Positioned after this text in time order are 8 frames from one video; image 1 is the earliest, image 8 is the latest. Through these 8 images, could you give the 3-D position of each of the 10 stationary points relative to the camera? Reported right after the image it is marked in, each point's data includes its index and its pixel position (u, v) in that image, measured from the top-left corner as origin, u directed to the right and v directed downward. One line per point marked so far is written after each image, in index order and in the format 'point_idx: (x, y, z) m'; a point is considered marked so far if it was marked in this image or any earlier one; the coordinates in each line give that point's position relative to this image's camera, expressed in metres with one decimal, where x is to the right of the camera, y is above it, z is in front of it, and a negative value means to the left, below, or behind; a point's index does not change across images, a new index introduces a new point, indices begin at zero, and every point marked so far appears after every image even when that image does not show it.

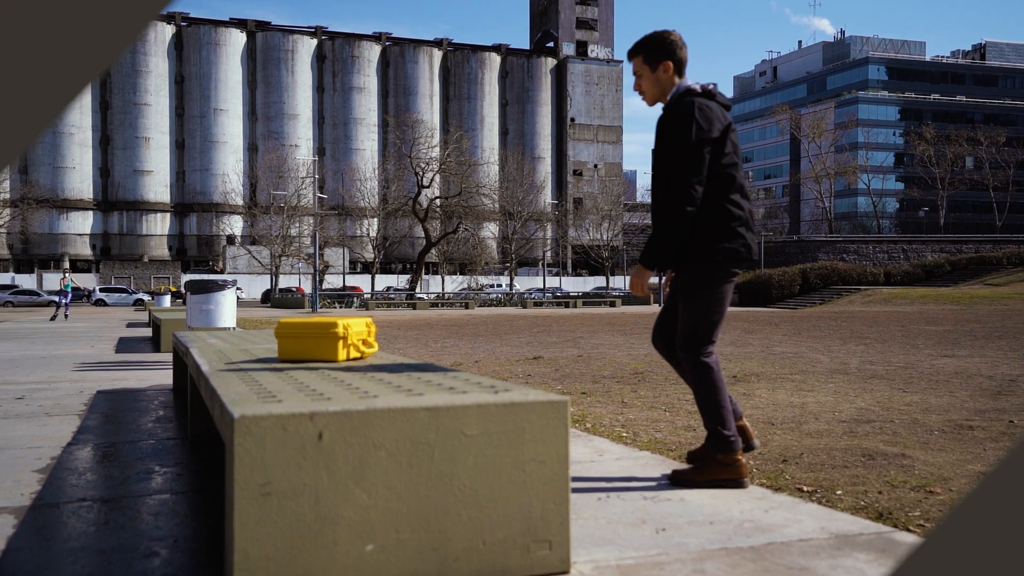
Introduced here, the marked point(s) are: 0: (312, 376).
0: (-0.8, -0.3, +3.4) m
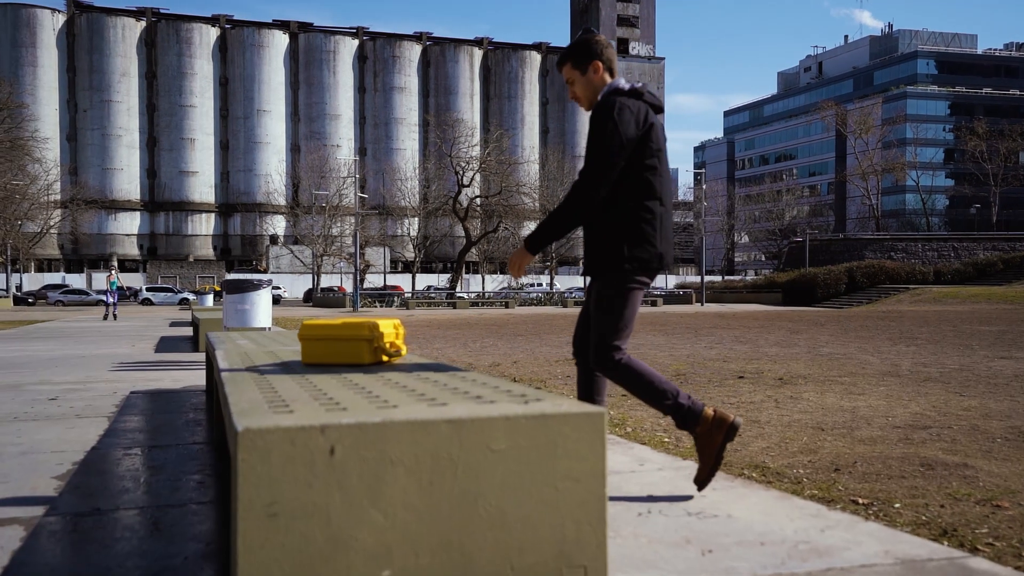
0: (-0.6, -0.3, +3.2) m
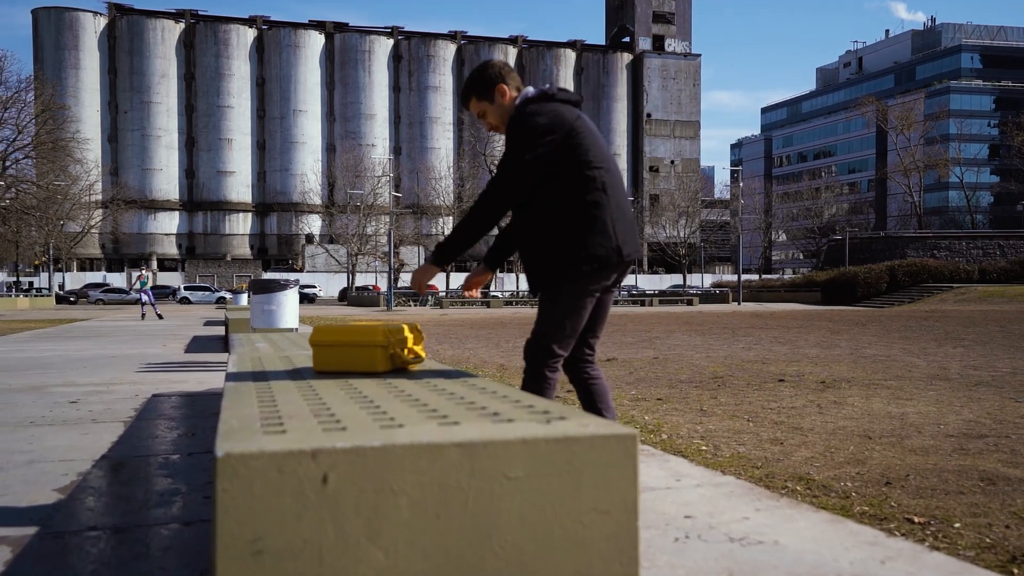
0: (-0.6, -0.3, +3.0) m
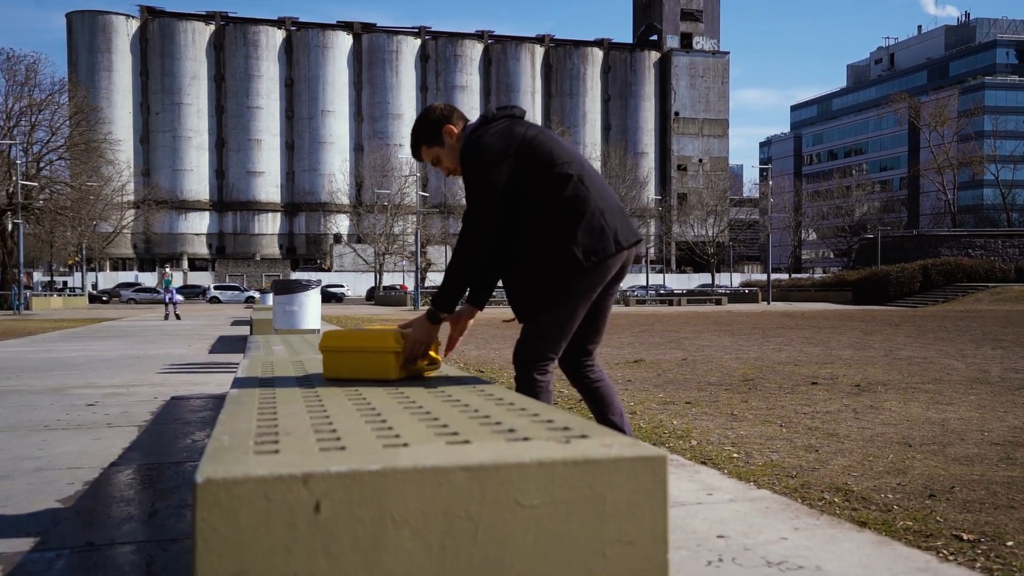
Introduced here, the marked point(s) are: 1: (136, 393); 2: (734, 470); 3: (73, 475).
0: (-0.5, -0.4, +2.8) m
1: (-3.2, -0.9, +7.5) m
2: (+1.4, -1.2, +5.7) m
3: (-2.0, -0.9, +4.1) m
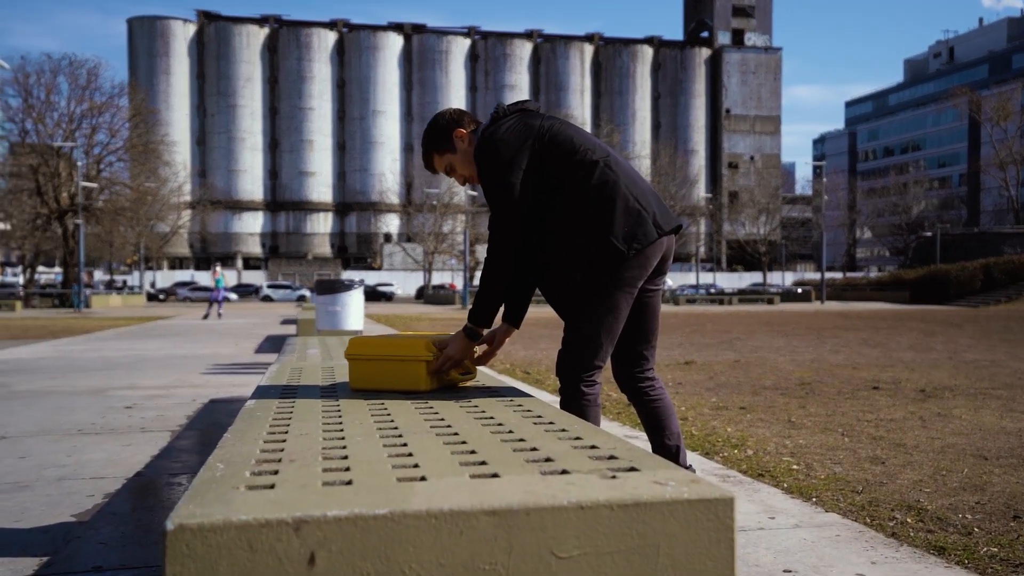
0: (-0.4, -0.4, +2.5) m
1: (-2.8, -0.9, +7.4) m
2: (+1.7, -1.2, +5.4) m
3: (-1.8, -0.9, +3.9) m
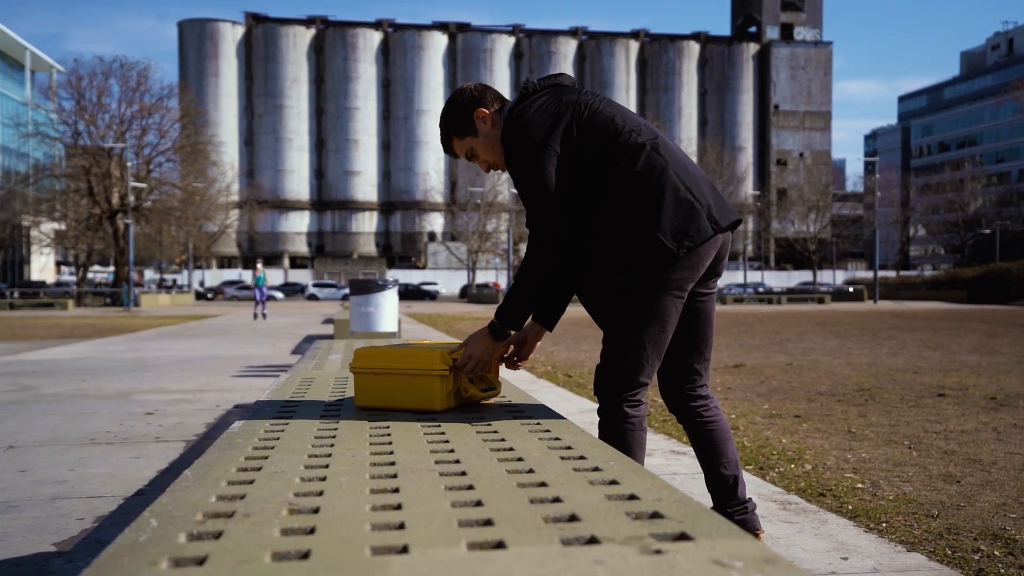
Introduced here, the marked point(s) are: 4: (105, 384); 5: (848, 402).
0: (-0.3, -0.4, +2.1) m
1: (-2.5, -0.9, +7.1) m
2: (+1.9, -1.2, +4.9) m
3: (-1.7, -0.9, +3.6) m
4: (-3.9, -0.9, +8.4) m
5: (+3.5, -1.2, +9.2) m
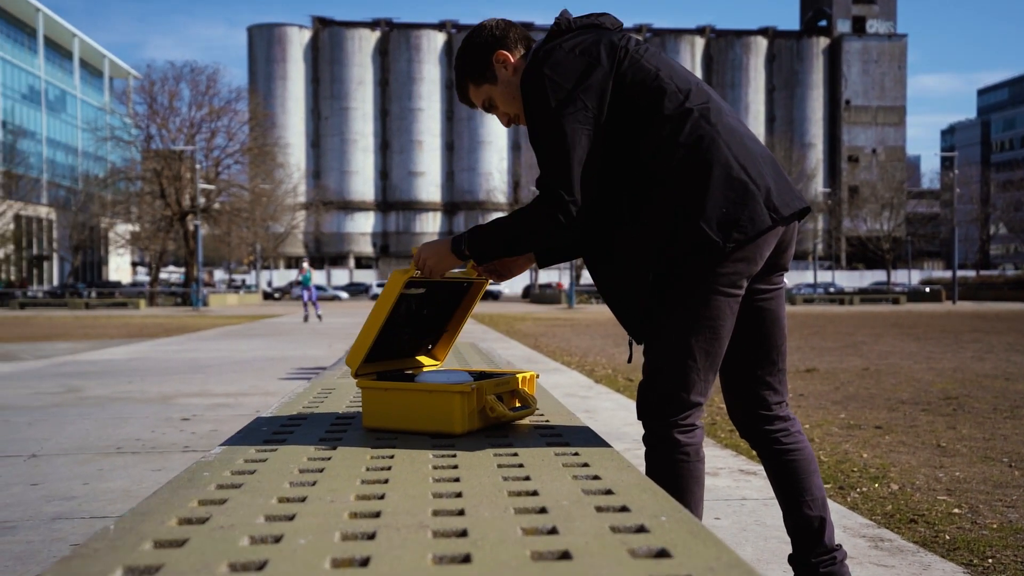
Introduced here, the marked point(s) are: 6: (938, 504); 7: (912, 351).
0: (-0.3, -0.4, +1.7) m
1: (-2.1, -0.9, +6.8) m
2: (+2.2, -1.2, +4.3) m
3: (-1.5, -0.9, +3.2) m
4: (-3.3, -0.9, +8.2) m
5: (+4.1, -1.2, +8.5) m
6: (+2.4, -1.2, +4.9) m
7: (+7.2, -1.1, +15.8) m
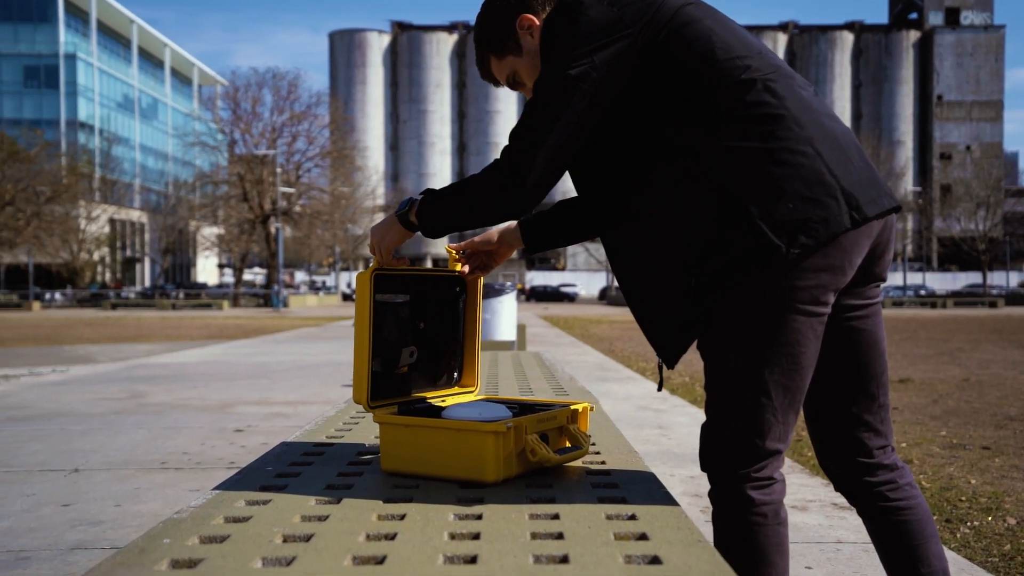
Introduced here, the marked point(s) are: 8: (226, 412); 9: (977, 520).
0: (-0.2, -0.4, +1.3) m
1: (-1.6, -0.9, +6.6) m
2: (+2.4, -1.2, +3.7) m
3: (-1.4, -0.9, +2.9) m
4: (-2.7, -0.9, +8.1) m
5: (+4.7, -1.2, +7.7) m
6: (+2.7, -1.3, +4.3) m
7: (+8.4, -1.2, +14.7) m
8: (-2.2, -0.9, +6.8) m
9: (+2.5, -1.2, +4.7) m
